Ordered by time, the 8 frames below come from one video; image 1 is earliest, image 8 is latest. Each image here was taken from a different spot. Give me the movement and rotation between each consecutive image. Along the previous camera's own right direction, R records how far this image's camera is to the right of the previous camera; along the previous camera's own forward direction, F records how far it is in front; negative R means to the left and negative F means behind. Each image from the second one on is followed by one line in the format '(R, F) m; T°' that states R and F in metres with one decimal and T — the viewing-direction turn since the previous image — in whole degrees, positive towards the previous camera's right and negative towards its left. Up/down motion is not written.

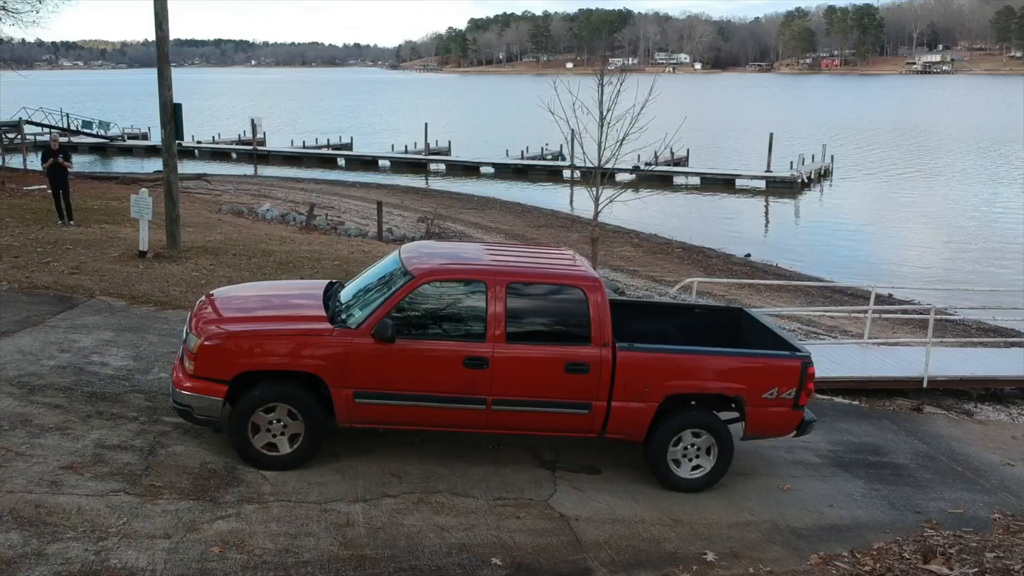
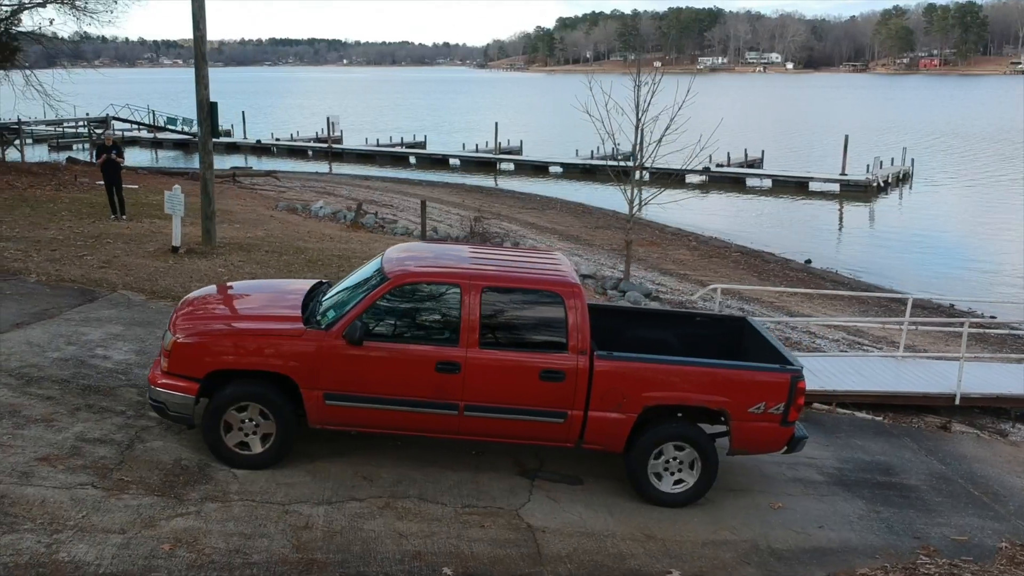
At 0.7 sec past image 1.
(+0.7, +0.1) m; -5°
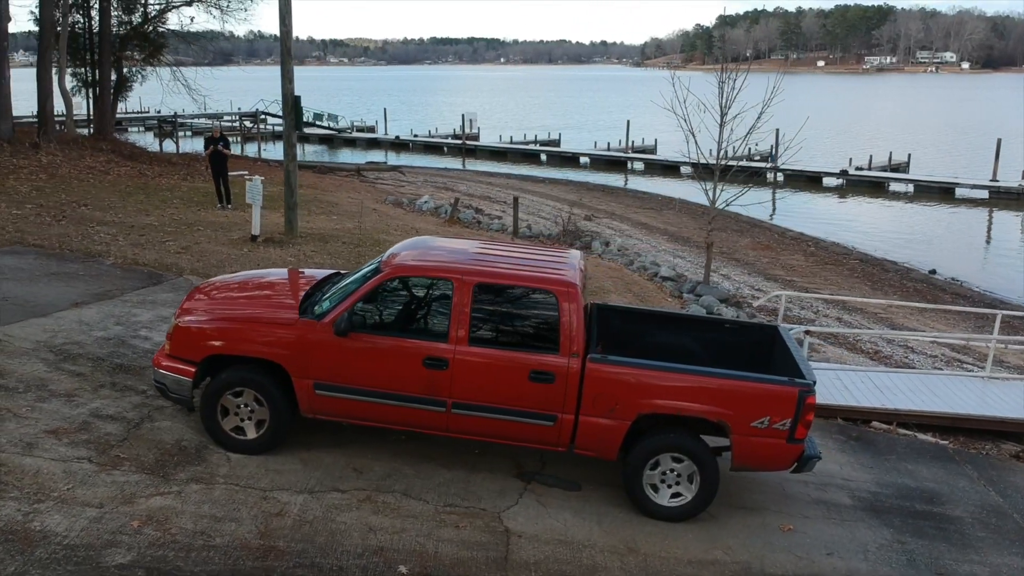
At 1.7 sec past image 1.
(+1.0, +0.2) m; -9°
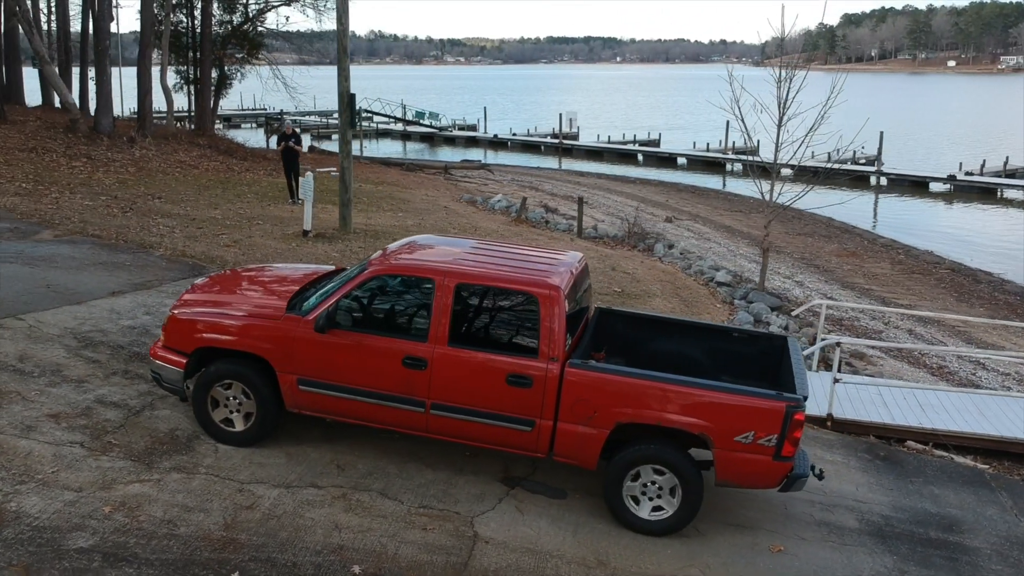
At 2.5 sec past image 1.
(+0.8, +0.2) m; -6°
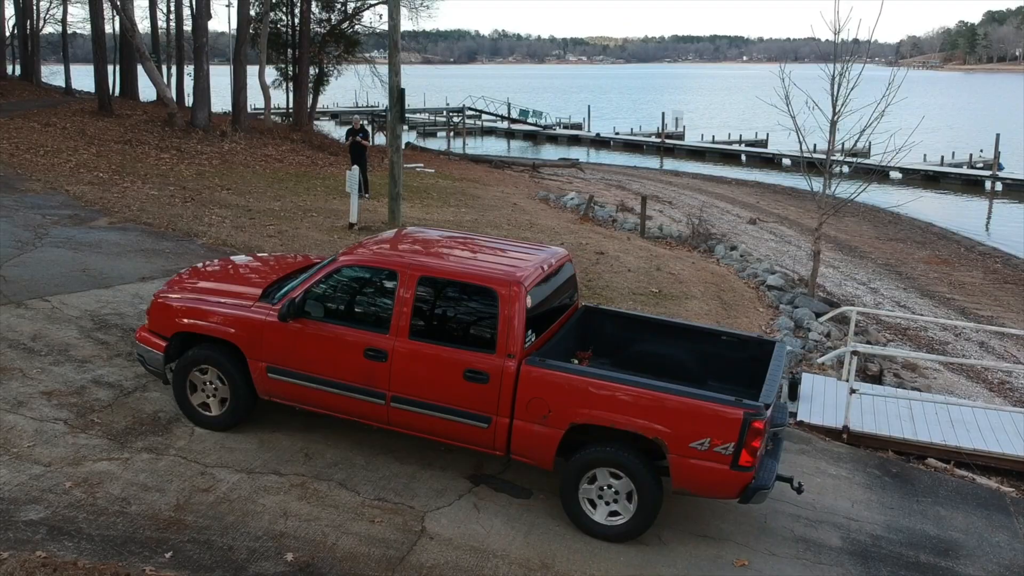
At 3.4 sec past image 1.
(+1.0, +0.2) m; -7°
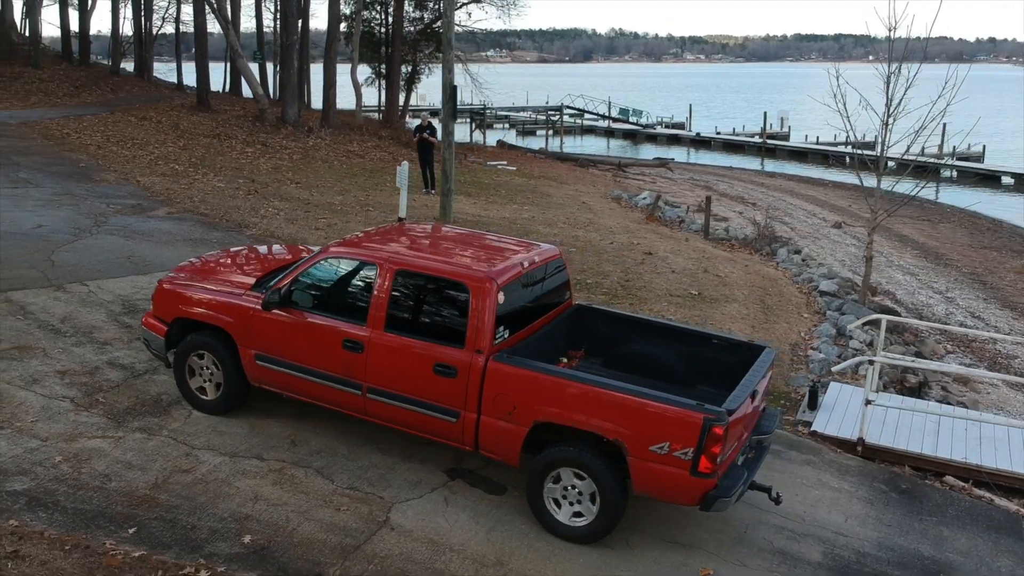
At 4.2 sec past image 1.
(+0.9, +0.1) m; -6°
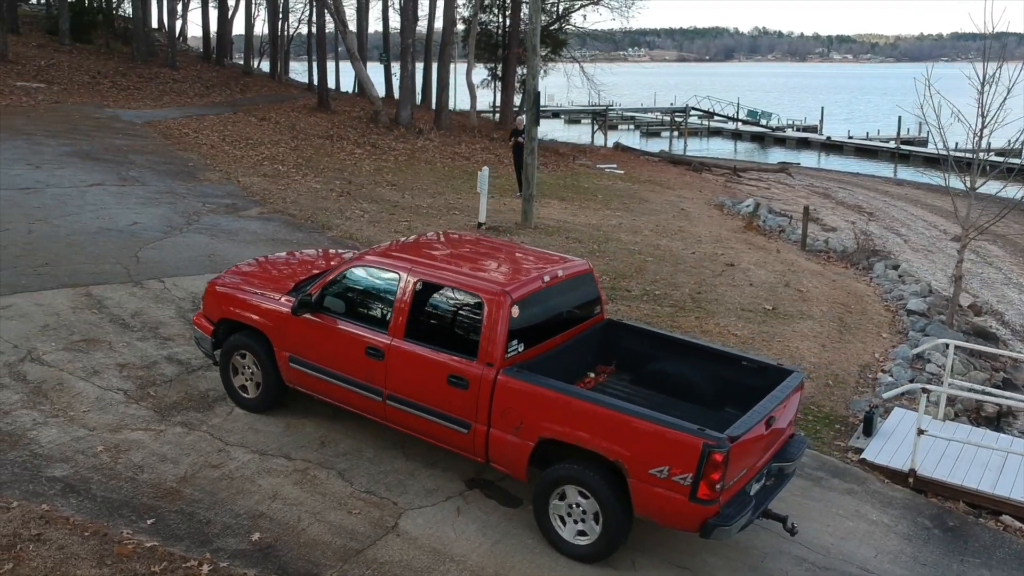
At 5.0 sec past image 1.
(+0.7, 0.0) m; -8°
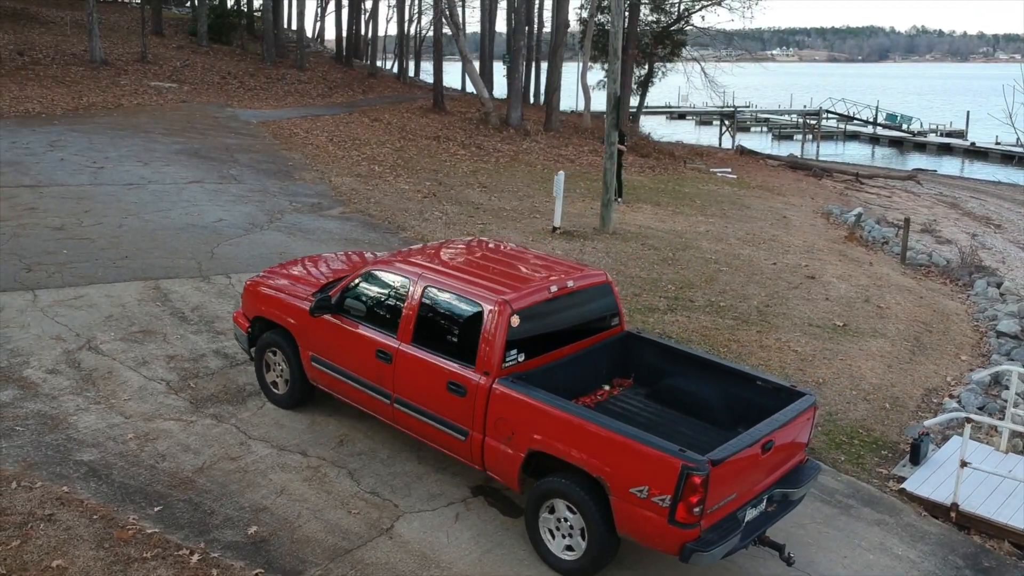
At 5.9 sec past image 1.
(+0.8, +0.1) m; -8°
